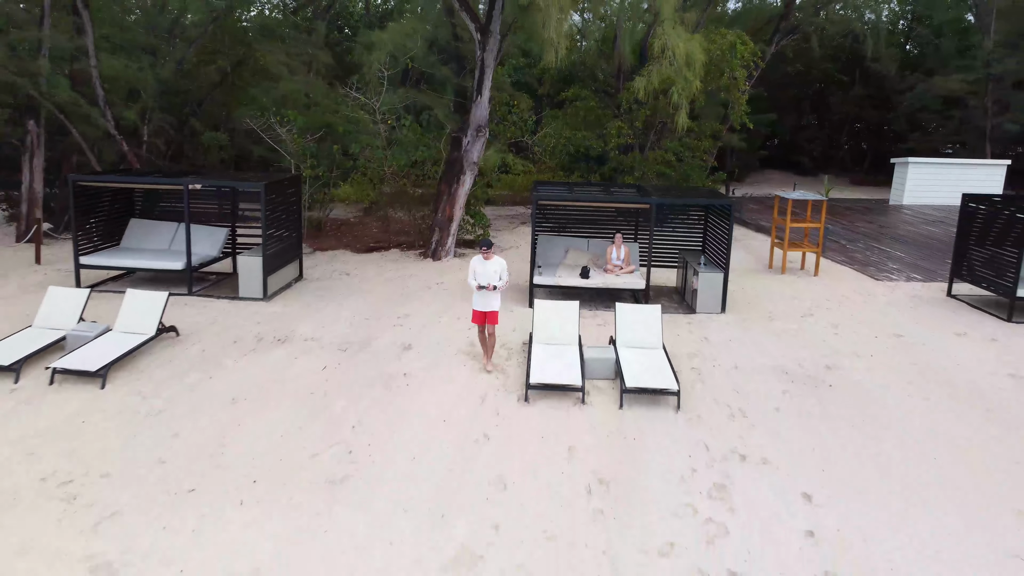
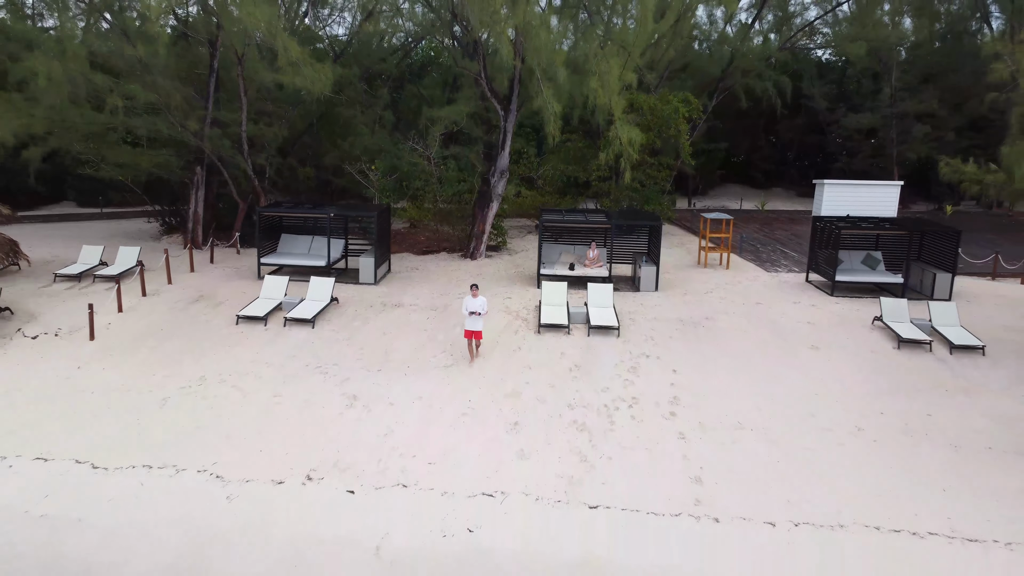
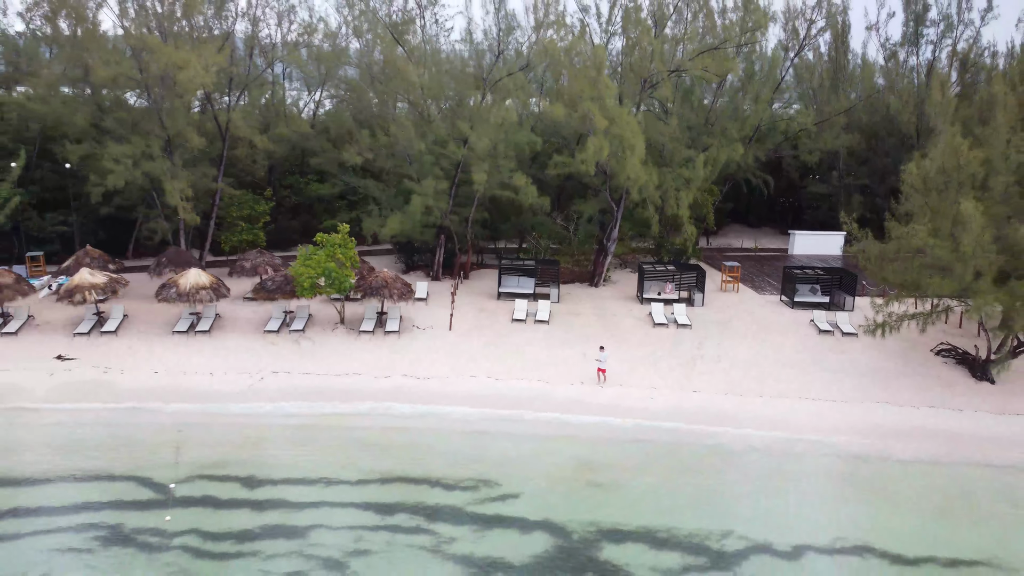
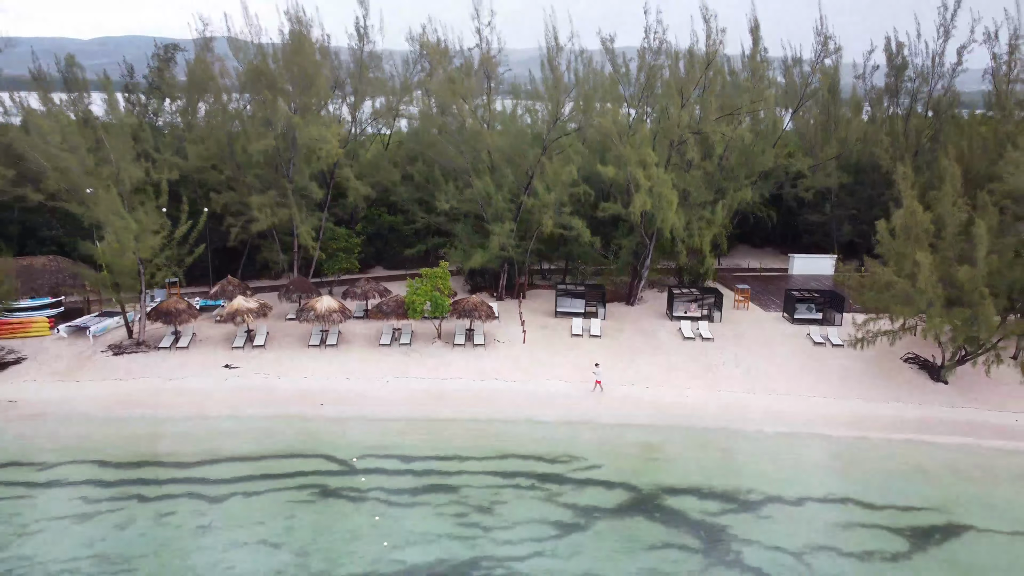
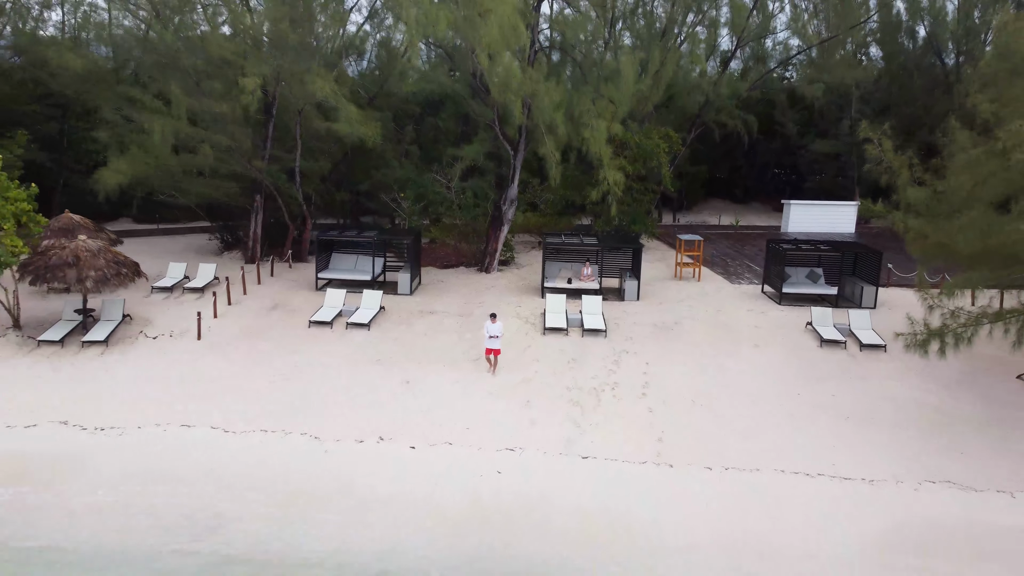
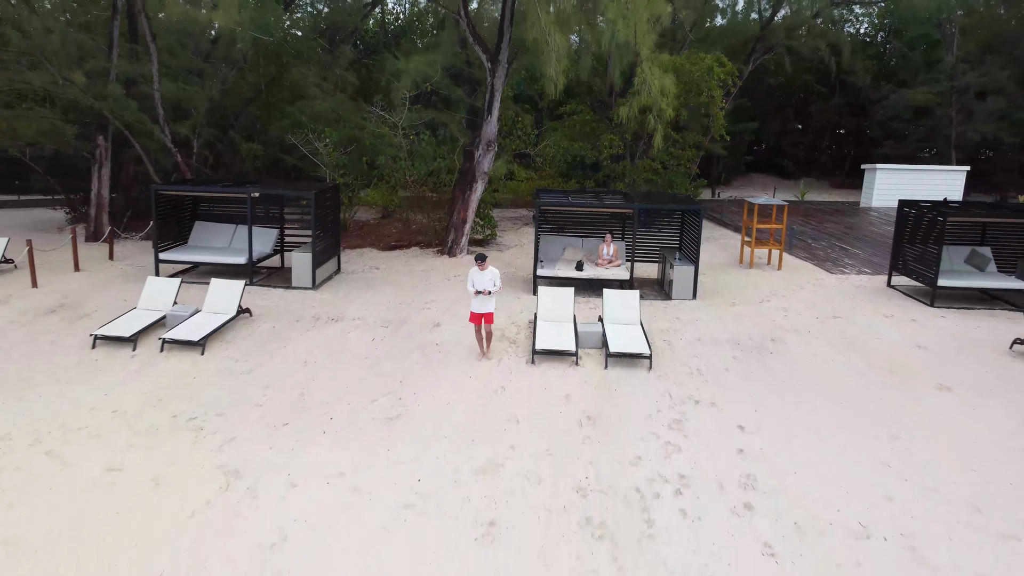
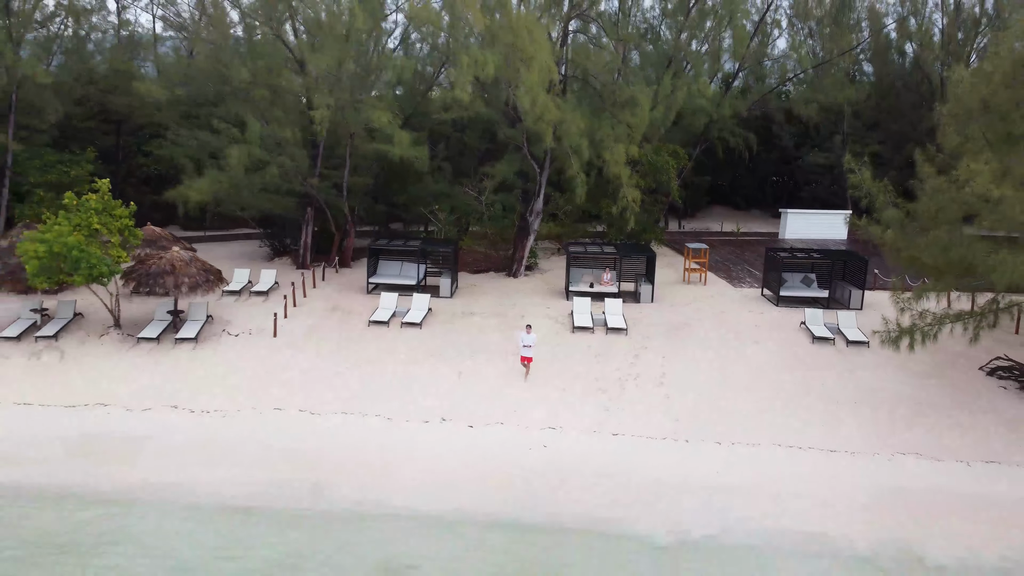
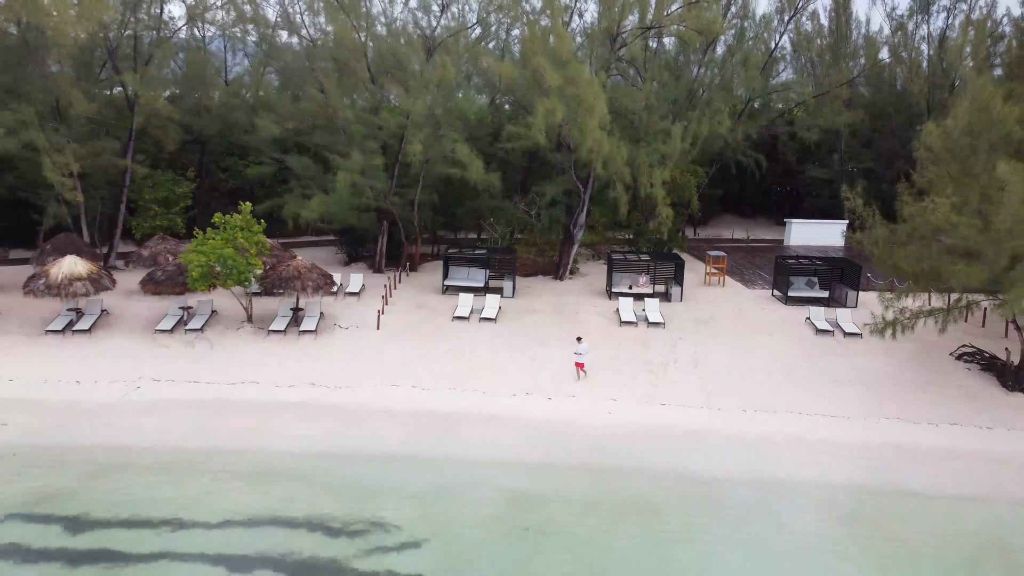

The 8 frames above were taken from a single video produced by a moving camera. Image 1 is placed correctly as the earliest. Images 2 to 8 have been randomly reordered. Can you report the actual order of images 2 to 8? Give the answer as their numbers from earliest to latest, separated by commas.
6, 2, 5, 7, 8, 3, 4
